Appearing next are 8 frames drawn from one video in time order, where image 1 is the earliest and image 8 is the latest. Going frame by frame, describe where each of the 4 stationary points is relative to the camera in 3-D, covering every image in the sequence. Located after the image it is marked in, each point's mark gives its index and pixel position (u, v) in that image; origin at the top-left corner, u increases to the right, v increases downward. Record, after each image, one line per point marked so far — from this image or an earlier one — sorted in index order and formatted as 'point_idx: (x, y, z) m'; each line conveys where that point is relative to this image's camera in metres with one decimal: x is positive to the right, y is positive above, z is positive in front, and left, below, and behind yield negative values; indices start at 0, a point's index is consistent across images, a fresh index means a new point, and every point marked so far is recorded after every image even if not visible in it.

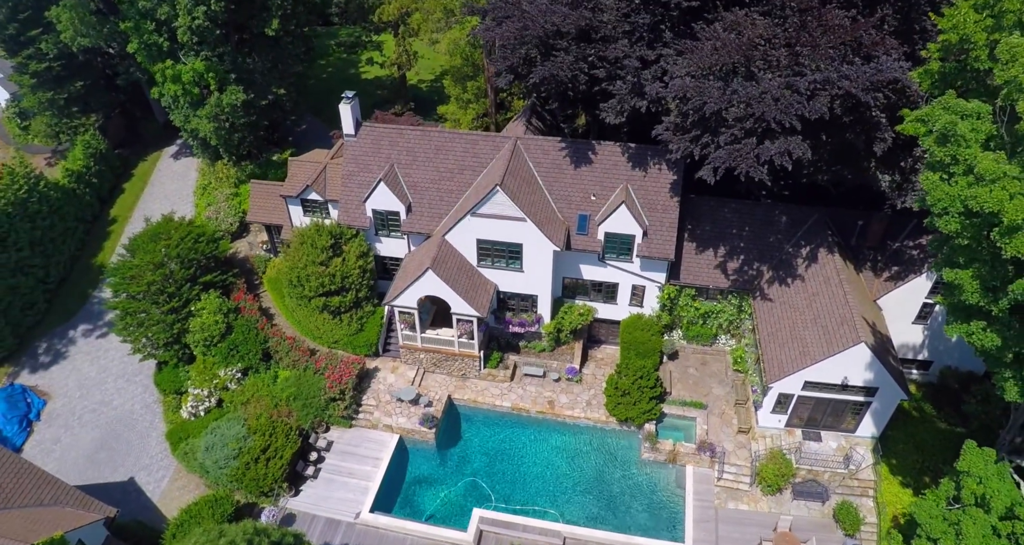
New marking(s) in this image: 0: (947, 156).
0: (+11.1, +3.2, +15.3) m
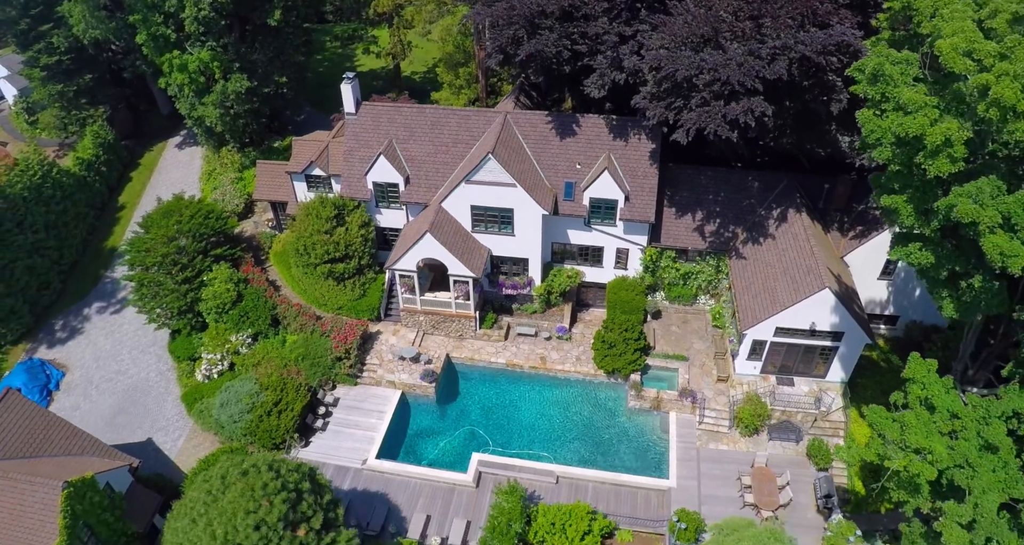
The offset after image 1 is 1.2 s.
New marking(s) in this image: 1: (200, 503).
0: (+10.8, +5.4, +17.5) m
1: (-10.8, -7.8, +20.7) m
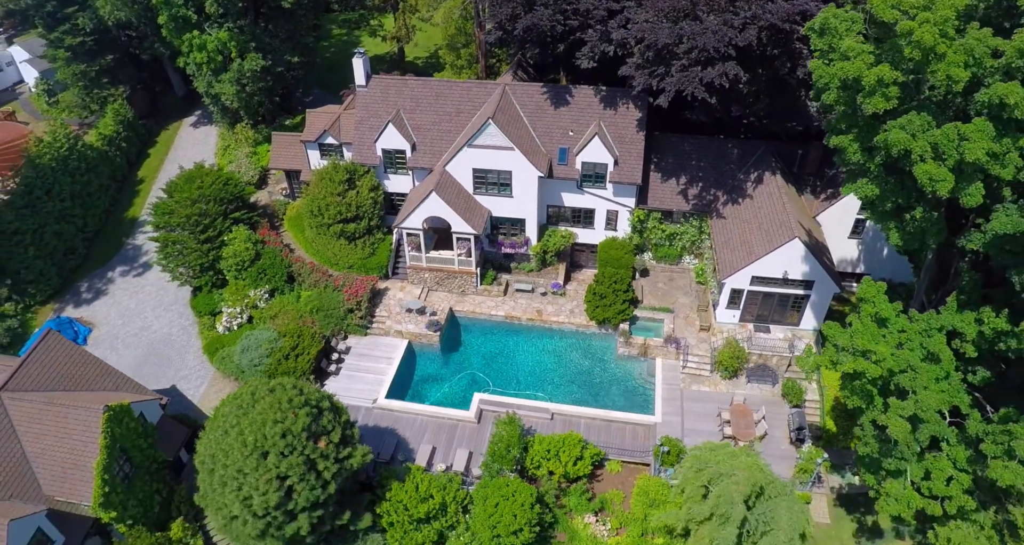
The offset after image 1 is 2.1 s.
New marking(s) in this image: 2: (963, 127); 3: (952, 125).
0: (+10.8, +7.7, +20.1) m
1: (-10.8, -5.4, +23.0) m
2: (+13.5, +4.4, +17.7) m
3: (+13.5, +4.5, +18.1) m
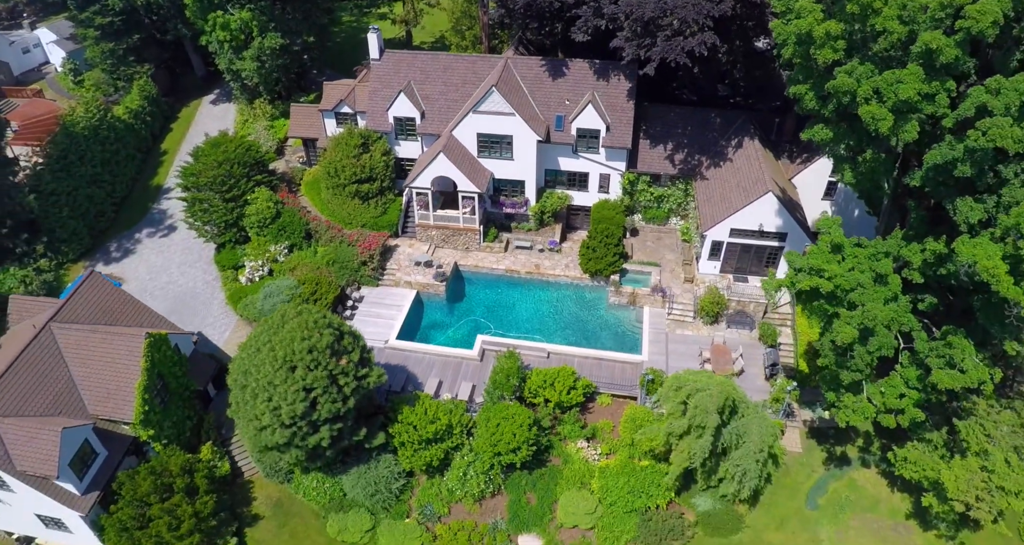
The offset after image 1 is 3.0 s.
0: (+10.9, +10.4, +23.1) m
1: (-10.8, -2.7, +25.8) m
2: (+13.6, +7.0, +20.6) m
3: (+13.6, +7.2, +21.1) m
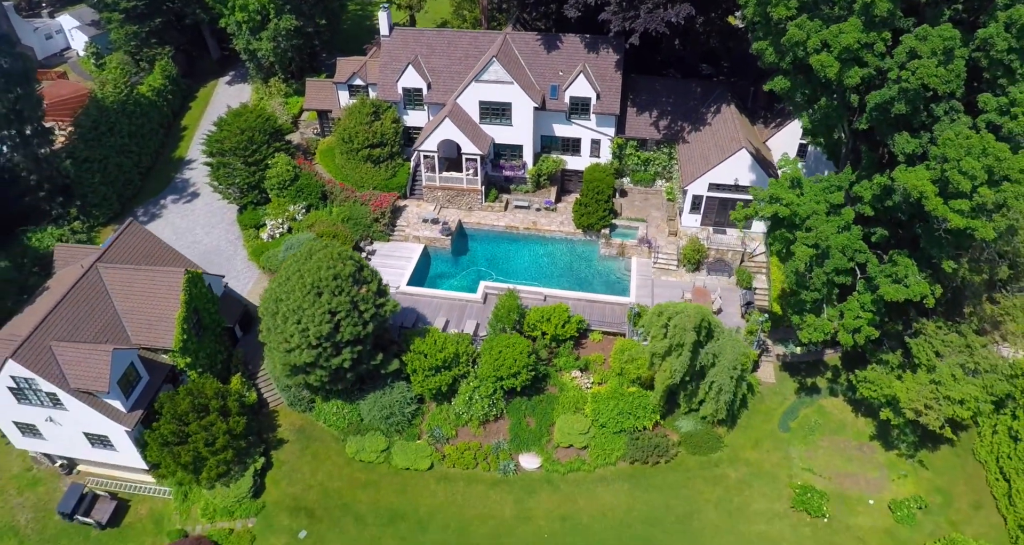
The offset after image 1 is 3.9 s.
0: (+10.9, +13.5, +26.6) m
1: (-10.7, +0.3, +29.0) m
2: (+13.6, +10.2, +24.1) m
3: (+13.6, +10.4, +24.6) m
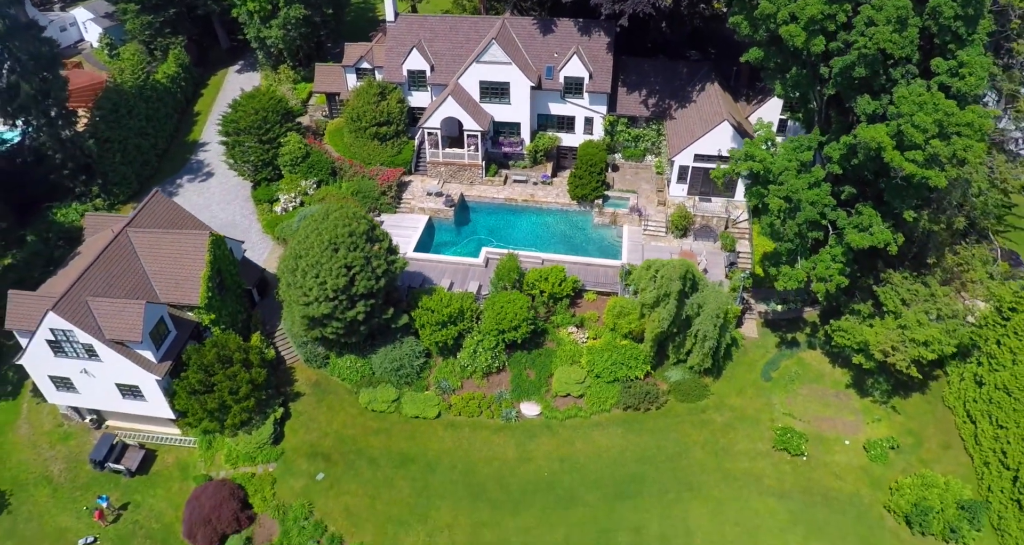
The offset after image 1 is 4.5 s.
0: (+10.9, +15.9, +29.4) m
1: (-10.7, +2.5, +31.5) m
2: (+13.6, +12.6, +26.9) m
3: (+13.6, +12.8, +27.3) m
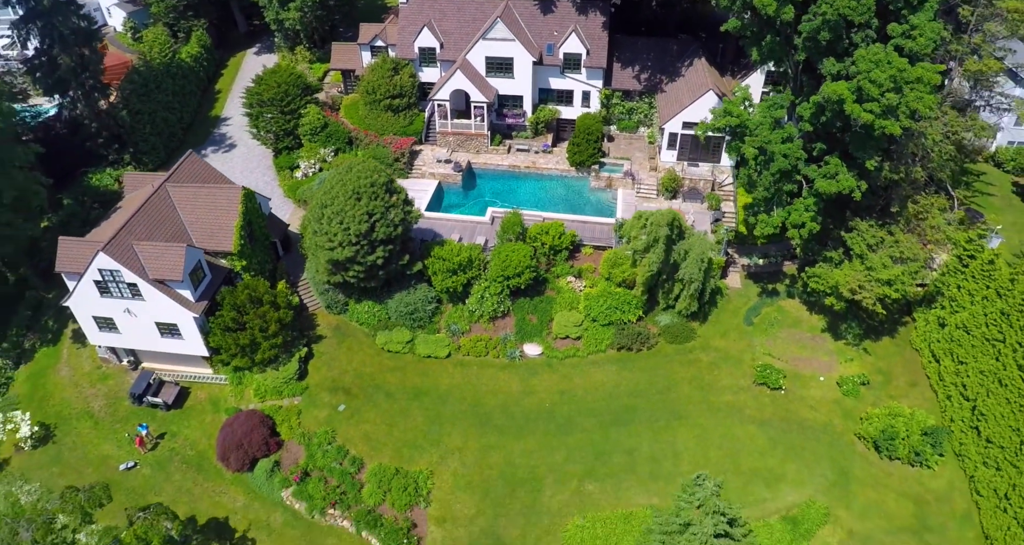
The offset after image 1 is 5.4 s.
0: (+11.2, +18.9, +32.9) m
1: (-10.4, +5.6, +34.8) m
2: (+14.0, +15.7, +30.4) m
3: (+13.9, +15.8, +30.8) m
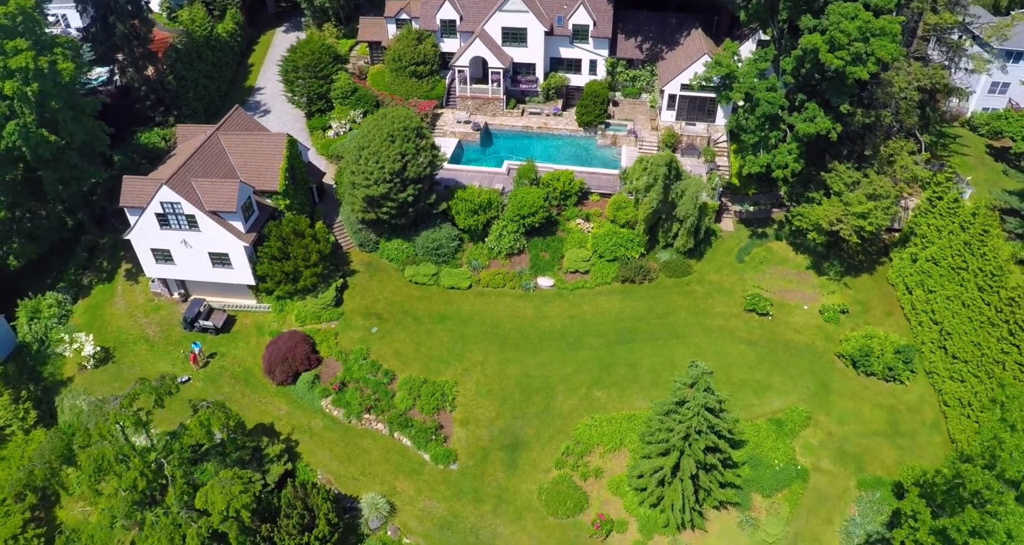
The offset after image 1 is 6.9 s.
0: (+12.4, +23.2, +37.4) m
1: (-9.3, +9.9, +39.1) m
2: (+15.1, +20.0, +34.9) m
3: (+15.1, +20.1, +35.3) m
